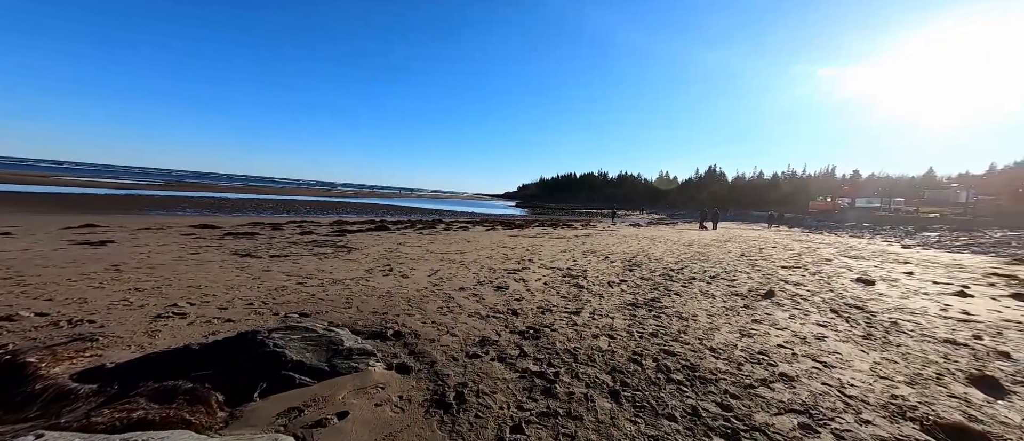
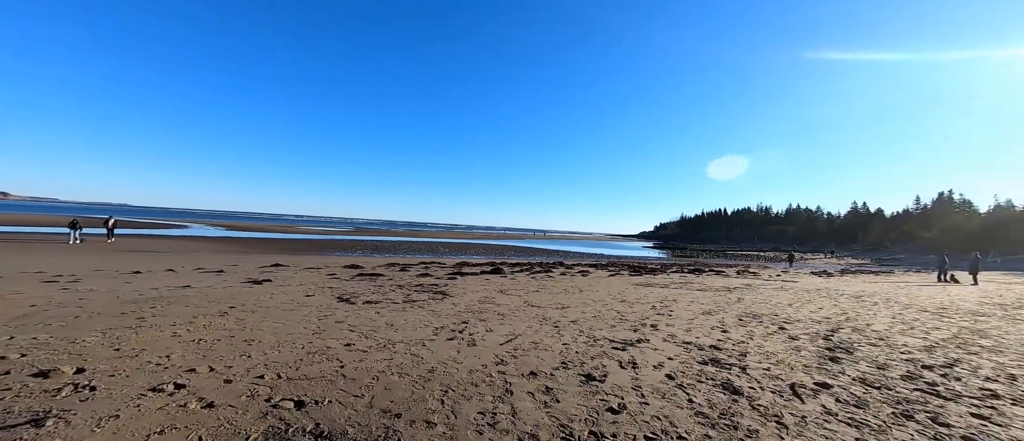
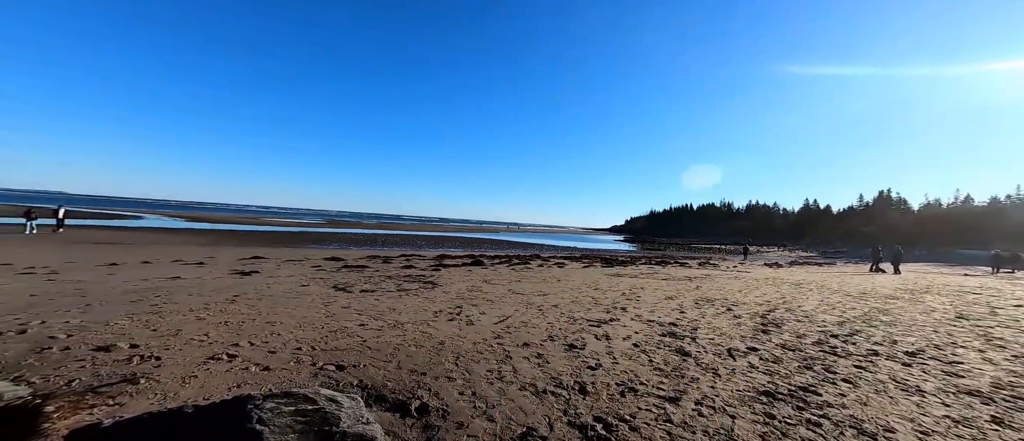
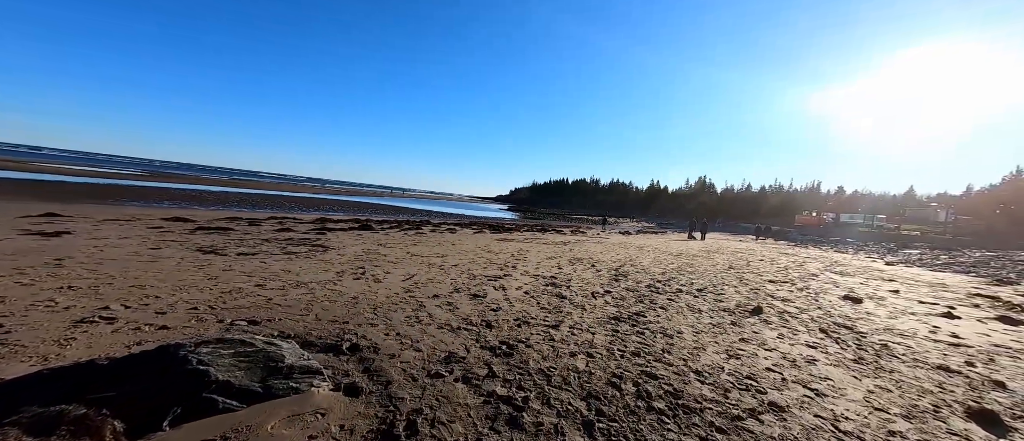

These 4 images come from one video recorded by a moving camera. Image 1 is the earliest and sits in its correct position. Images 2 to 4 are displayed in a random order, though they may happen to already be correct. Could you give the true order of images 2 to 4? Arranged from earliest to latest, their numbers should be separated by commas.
4, 3, 2
